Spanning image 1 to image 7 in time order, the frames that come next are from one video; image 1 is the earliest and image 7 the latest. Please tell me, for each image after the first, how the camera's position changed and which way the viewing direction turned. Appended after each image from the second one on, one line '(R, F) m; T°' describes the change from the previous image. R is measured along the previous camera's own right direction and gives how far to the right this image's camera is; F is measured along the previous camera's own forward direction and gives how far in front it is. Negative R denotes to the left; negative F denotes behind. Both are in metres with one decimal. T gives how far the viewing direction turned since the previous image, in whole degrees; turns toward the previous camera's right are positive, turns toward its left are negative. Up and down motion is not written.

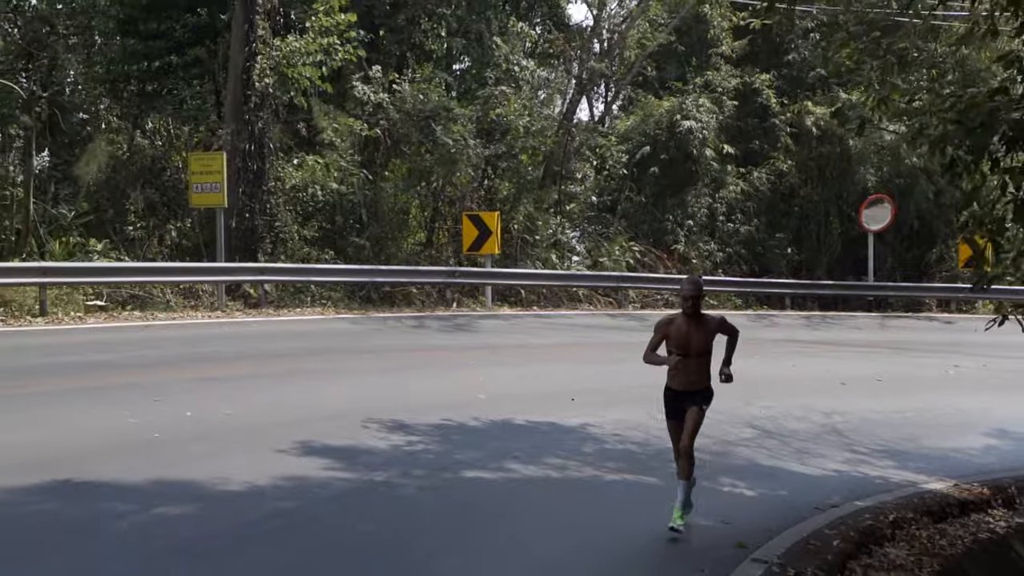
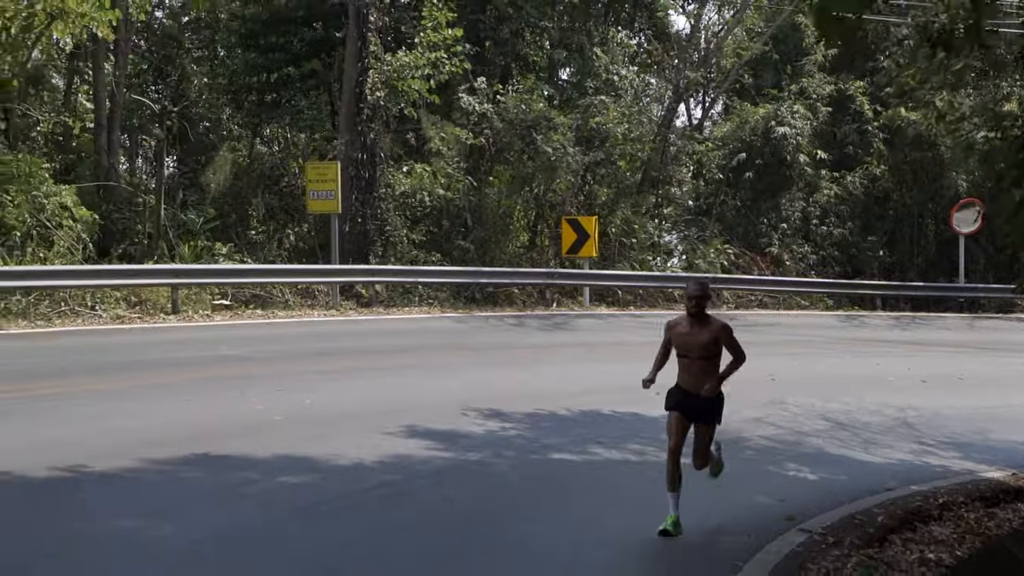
(+0.2, -0.8) m; -4°
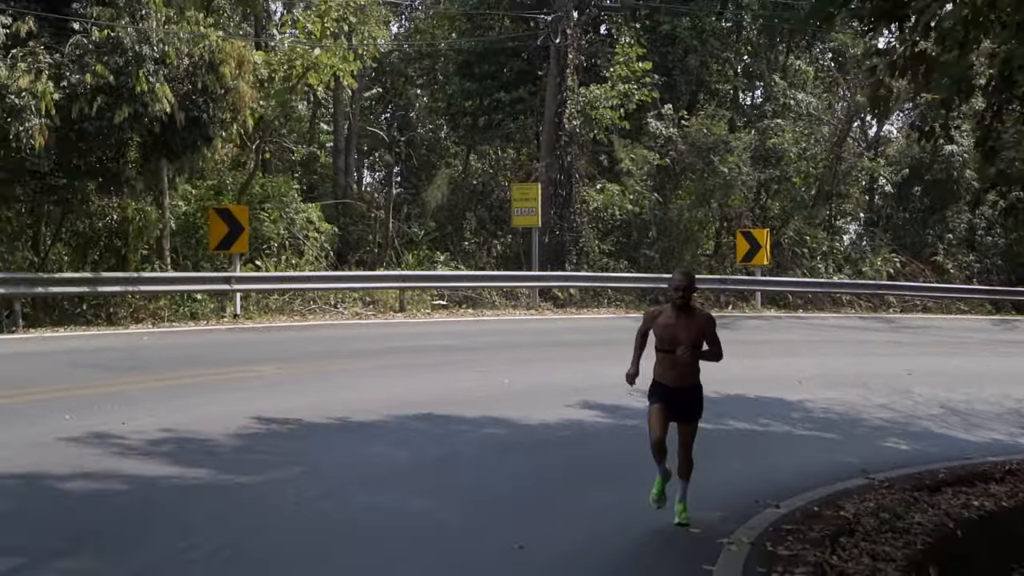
(+0.4, -2.3) m; -8°
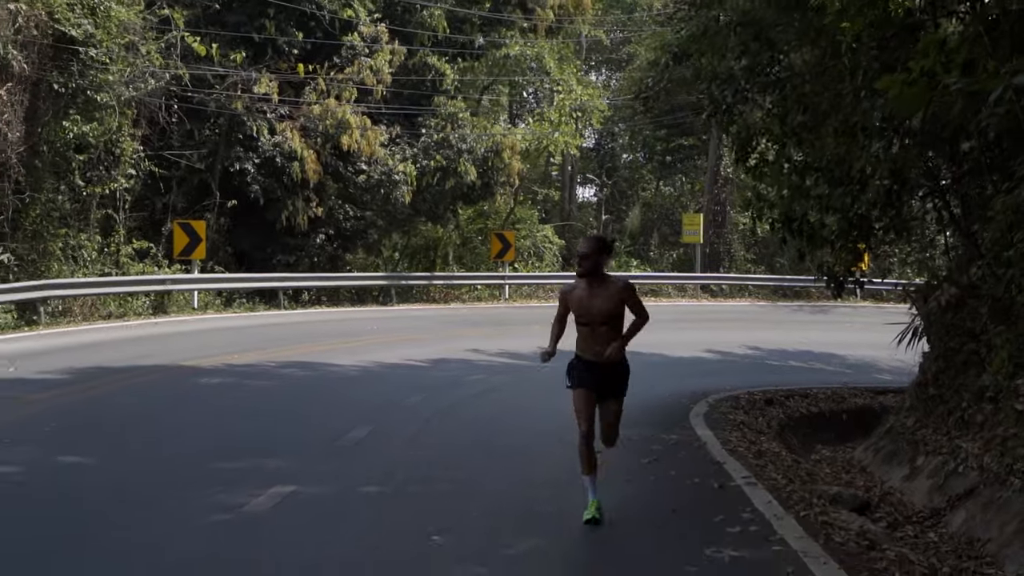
(+0.6, -8.4) m; -8°
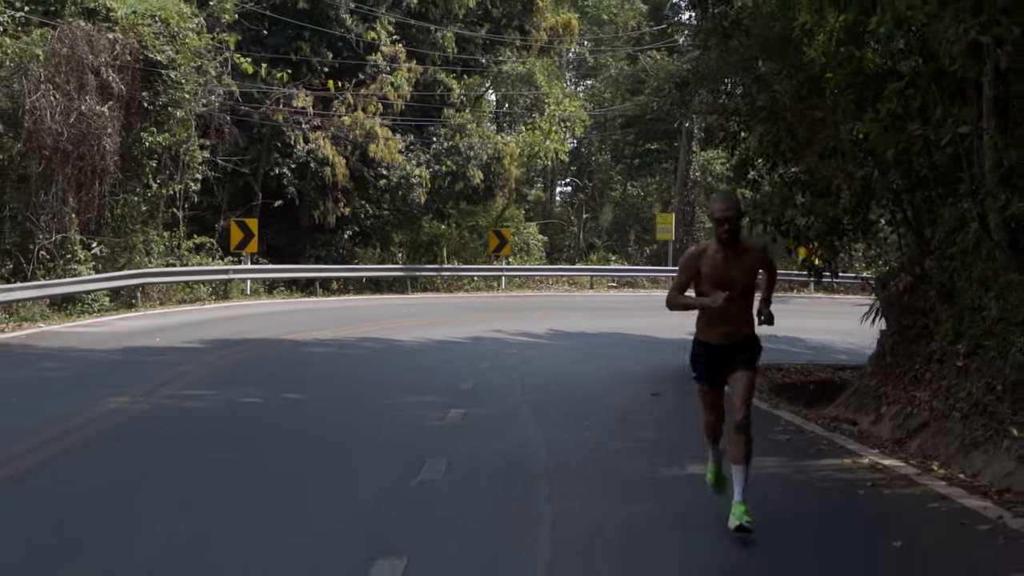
(-1.0, -2.6) m; +2°
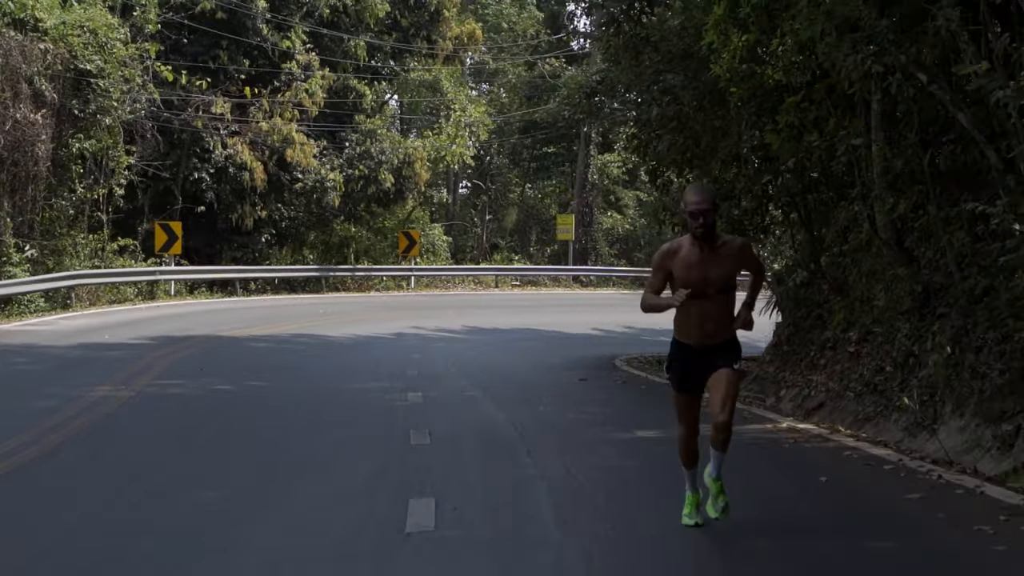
(-0.4, -1.0) m; +5°
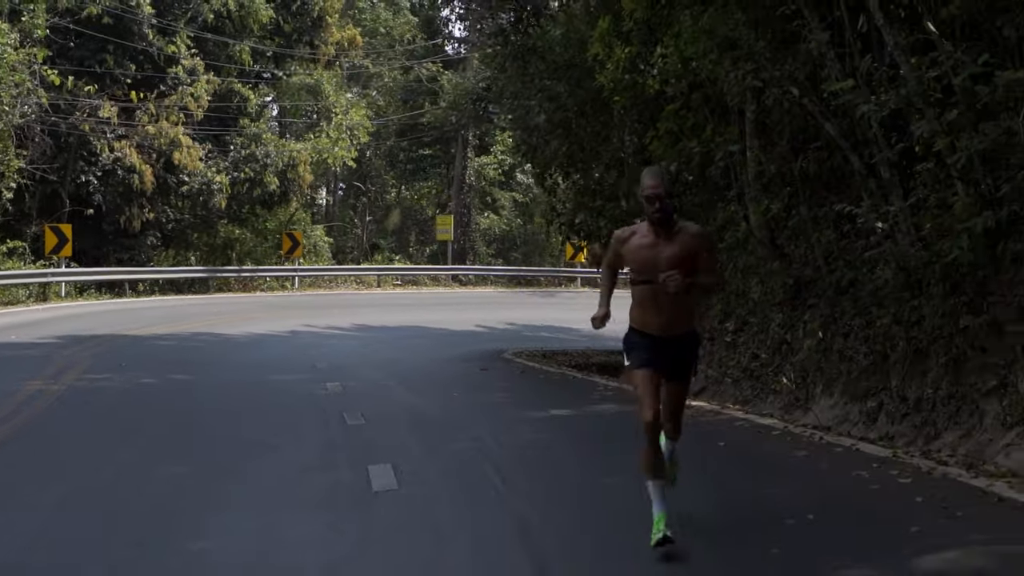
(-0.3, -0.7) m; +5°
